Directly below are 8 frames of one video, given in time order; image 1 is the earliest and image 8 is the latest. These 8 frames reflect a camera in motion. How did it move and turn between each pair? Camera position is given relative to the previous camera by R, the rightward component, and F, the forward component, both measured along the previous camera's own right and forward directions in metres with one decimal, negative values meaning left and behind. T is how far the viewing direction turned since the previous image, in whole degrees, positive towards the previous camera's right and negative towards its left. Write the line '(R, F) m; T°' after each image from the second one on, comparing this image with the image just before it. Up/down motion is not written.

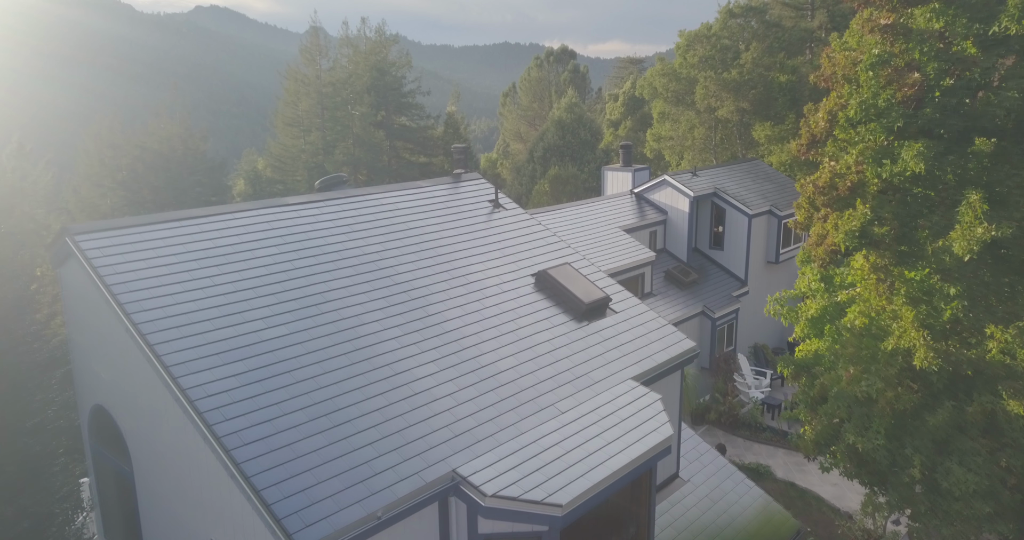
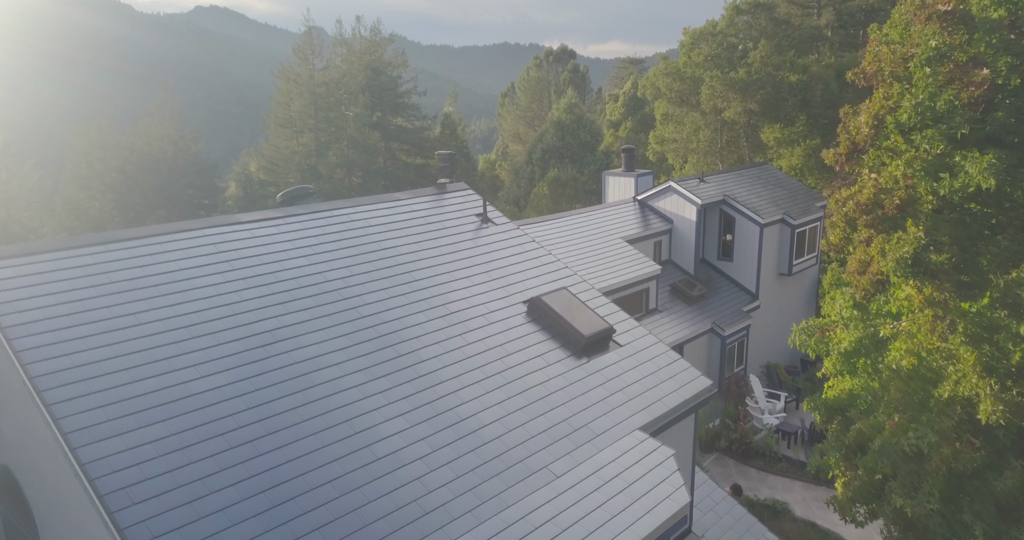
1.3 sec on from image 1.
(+0.2, +1.5) m; 0°
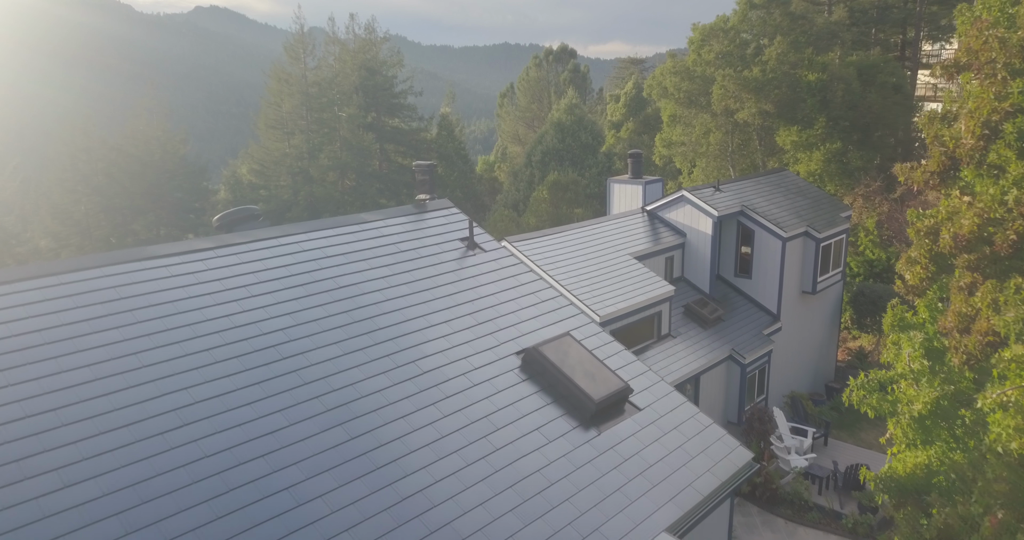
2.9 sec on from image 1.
(+0.1, +2.0) m; 0°
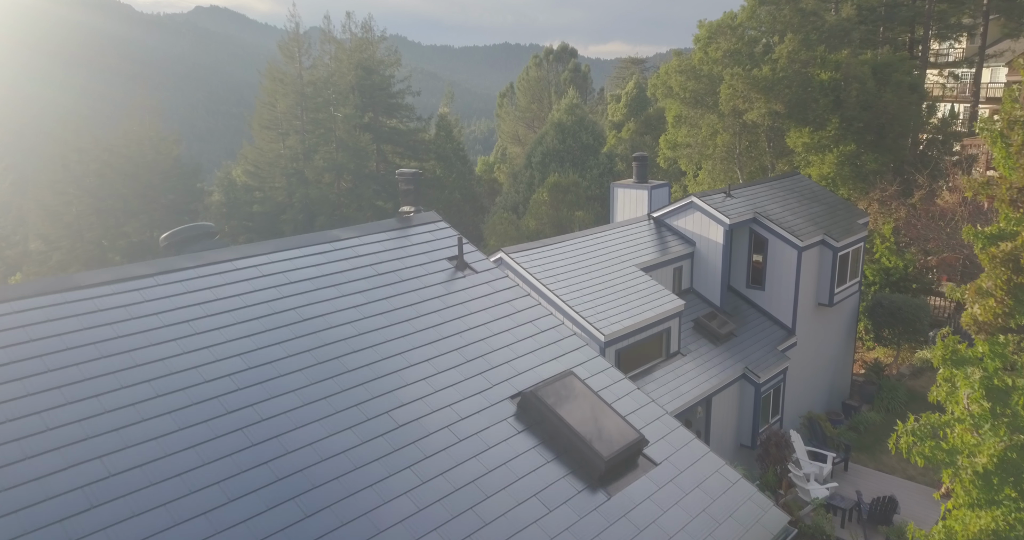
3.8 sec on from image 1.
(+0.1, +1.2) m; 0°
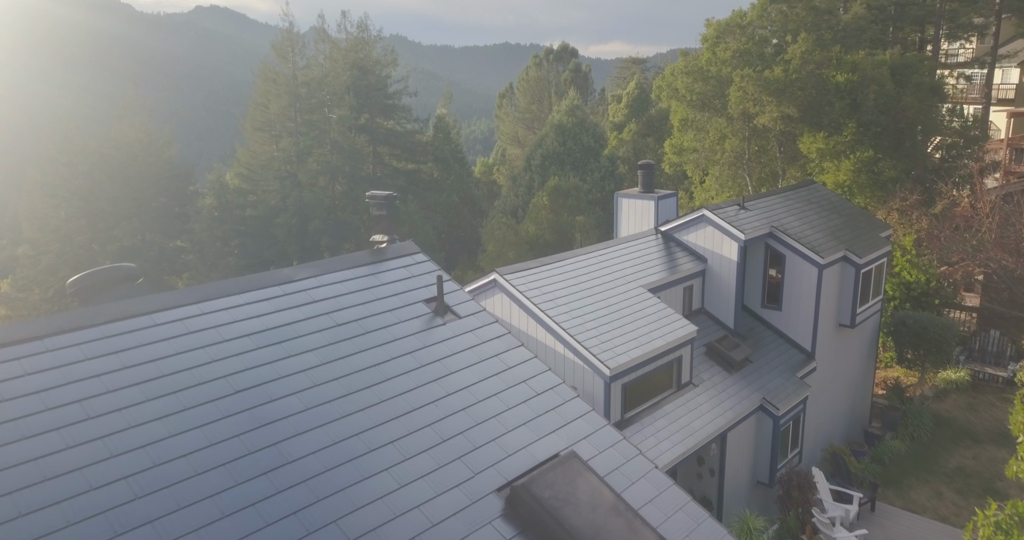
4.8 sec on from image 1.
(+0.1, +1.4) m; 0°
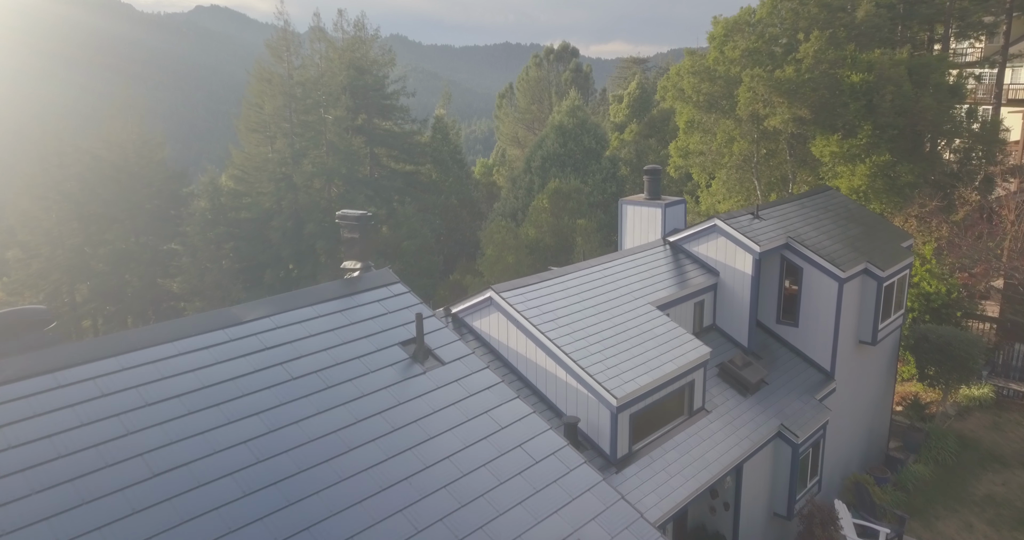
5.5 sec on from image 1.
(+0.1, +1.1) m; 0°
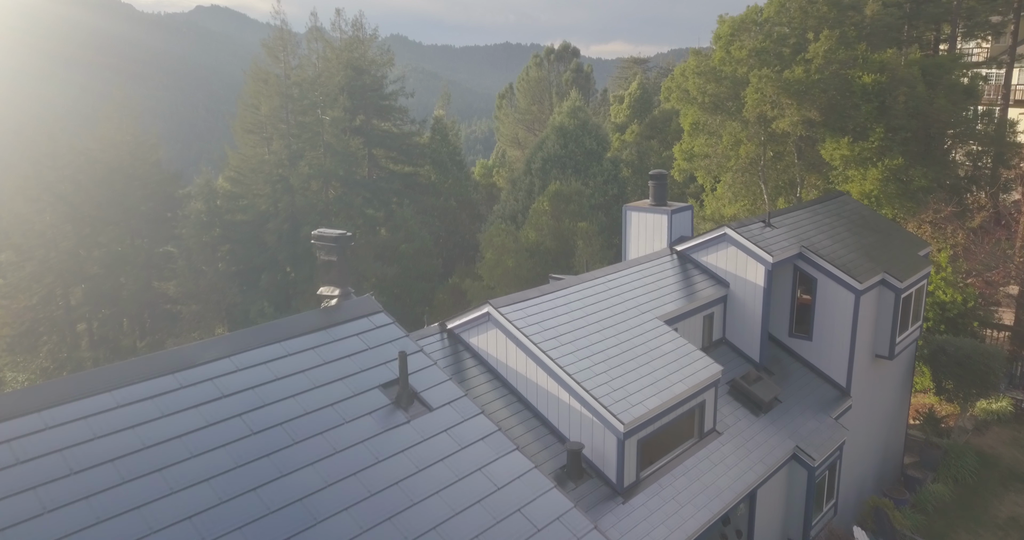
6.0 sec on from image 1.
(0.0, +0.7) m; 0°
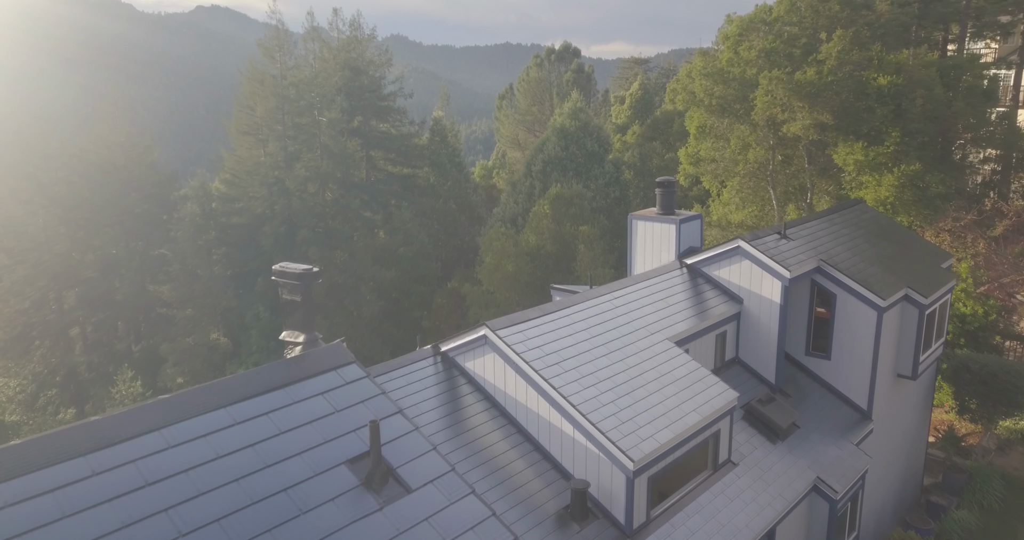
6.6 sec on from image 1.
(0.0, +0.9) m; 0°
